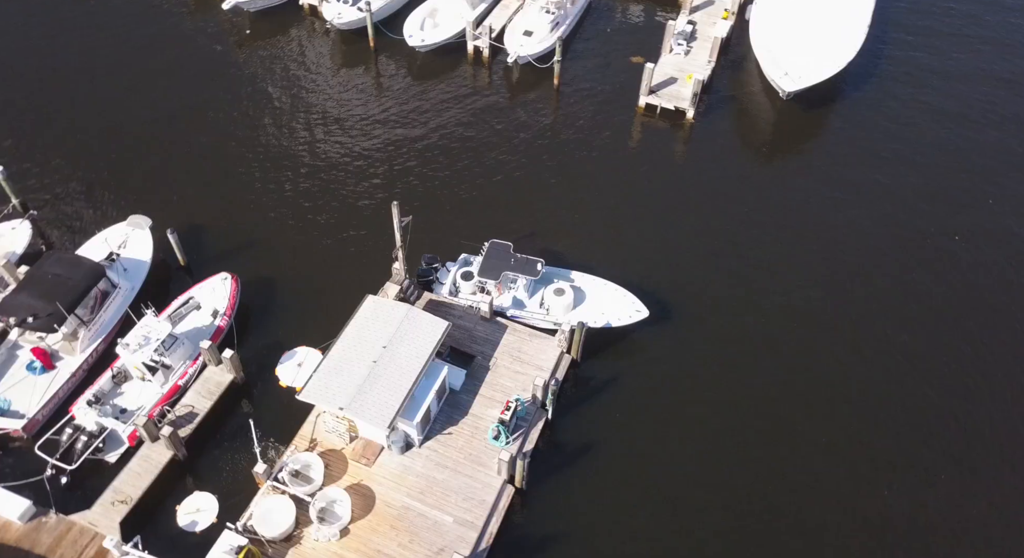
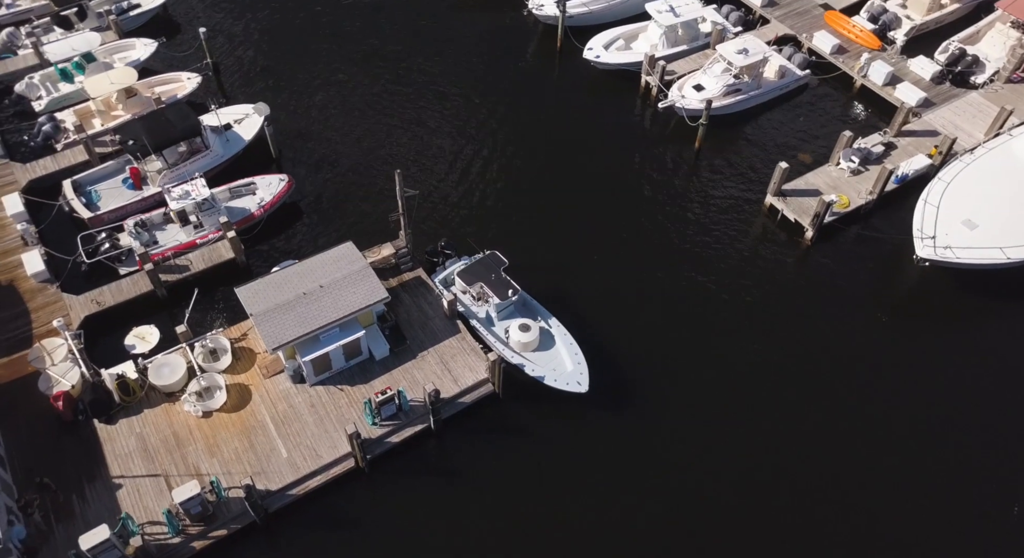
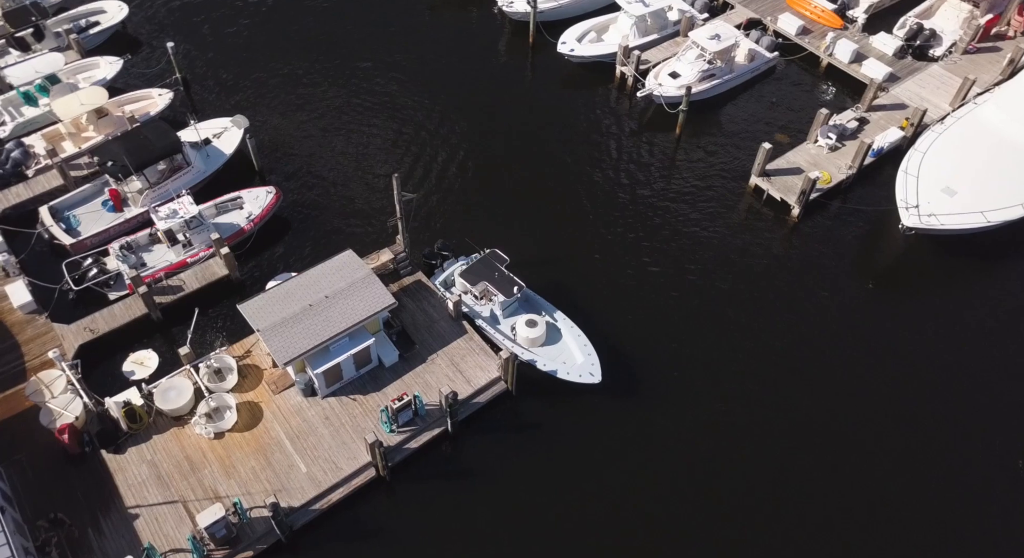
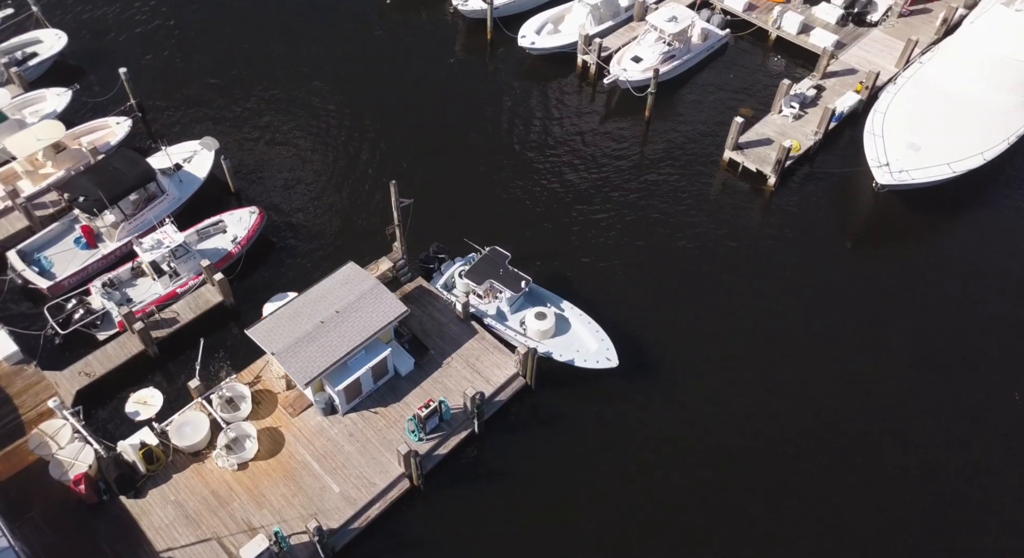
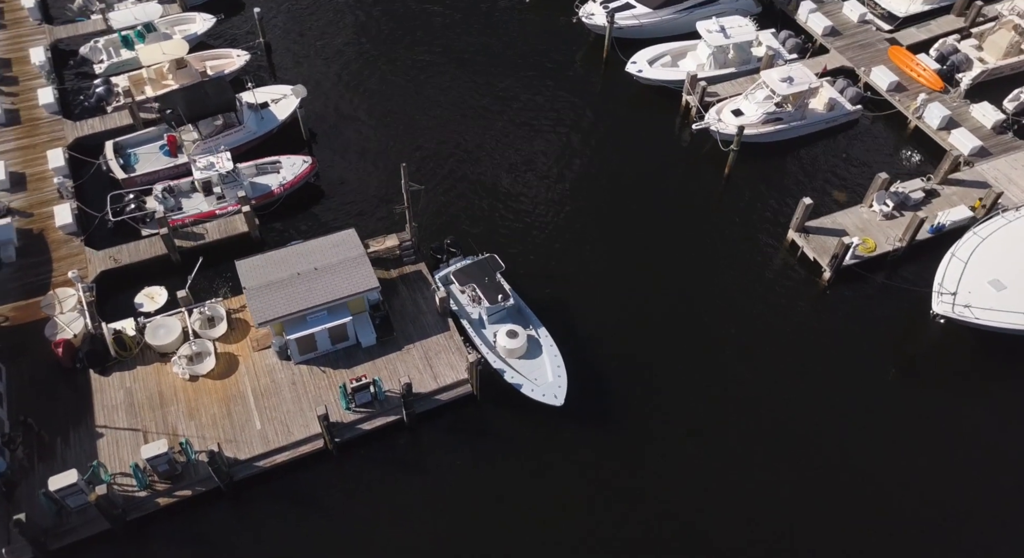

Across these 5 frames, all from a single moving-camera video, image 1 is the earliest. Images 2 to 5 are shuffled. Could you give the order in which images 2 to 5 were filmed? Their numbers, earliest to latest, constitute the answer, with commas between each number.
4, 3, 2, 5
